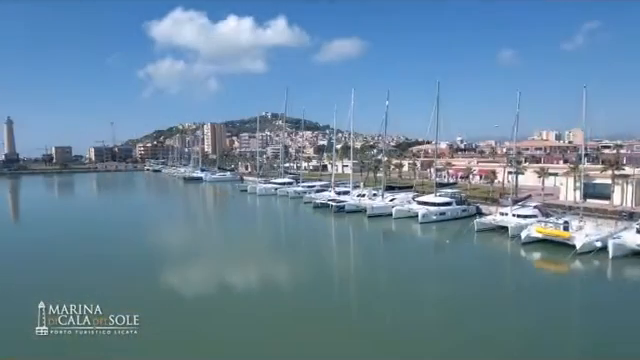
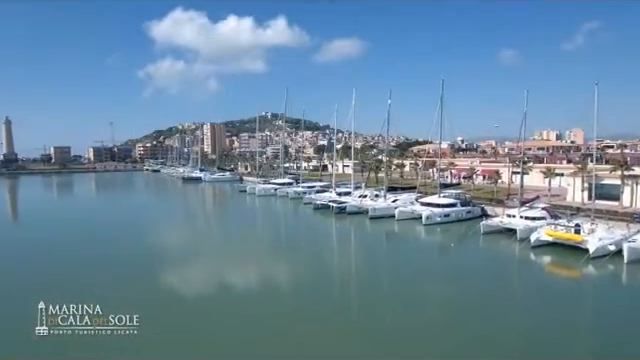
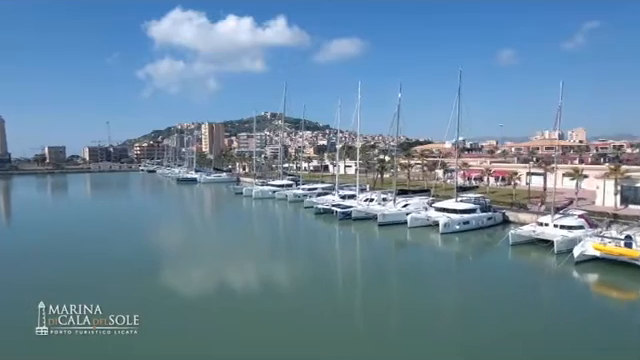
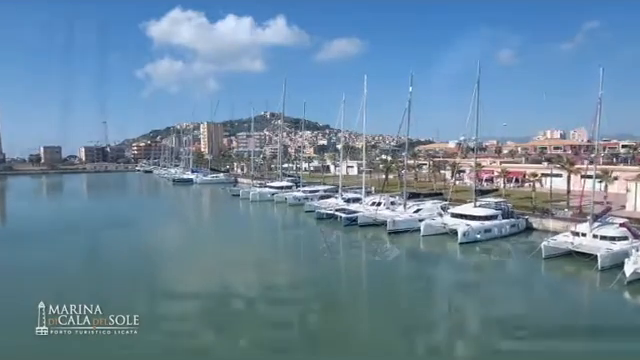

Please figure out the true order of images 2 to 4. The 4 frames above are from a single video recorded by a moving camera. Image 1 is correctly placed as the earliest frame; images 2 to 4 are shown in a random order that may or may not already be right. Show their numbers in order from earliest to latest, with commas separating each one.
2, 3, 4
